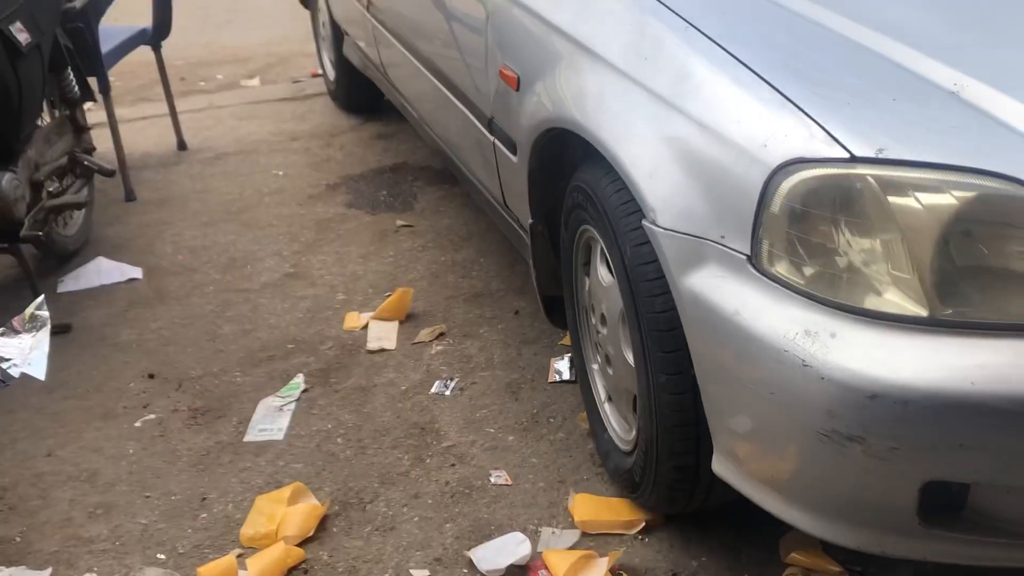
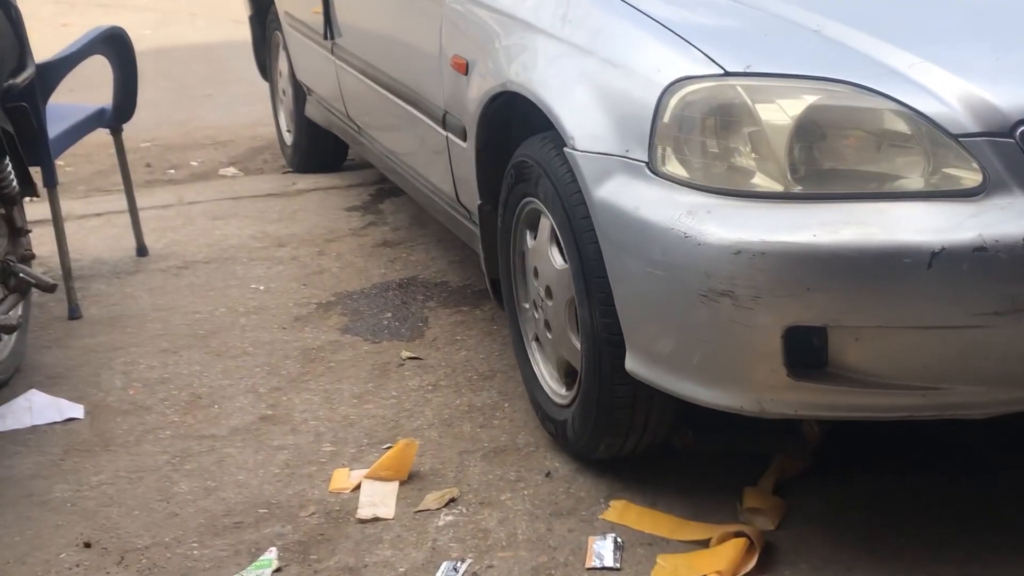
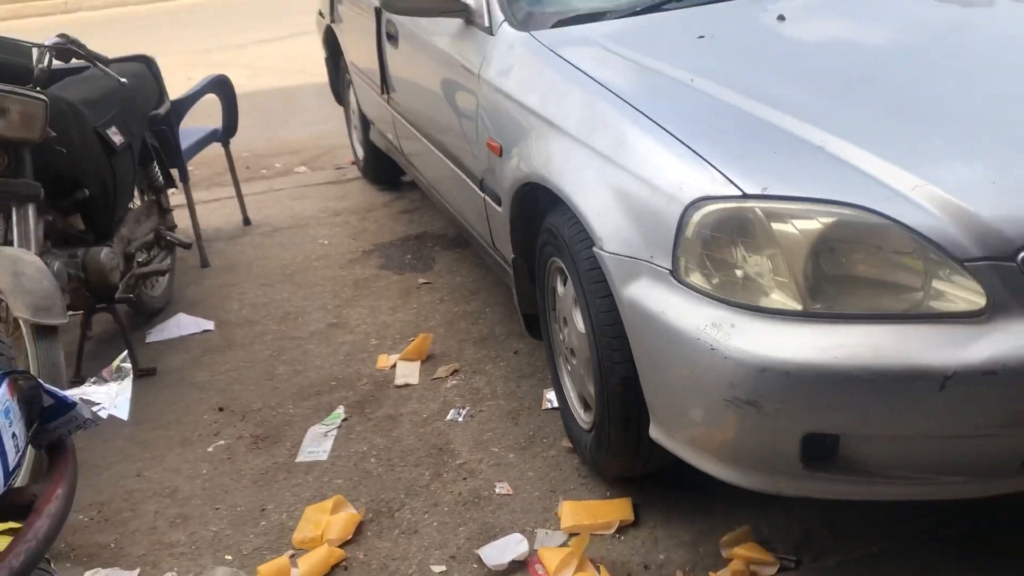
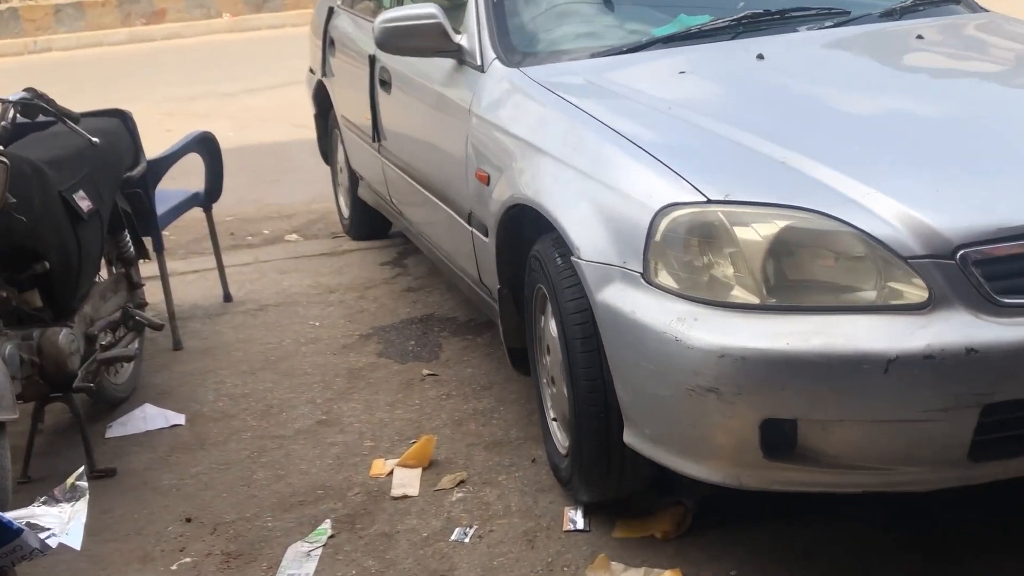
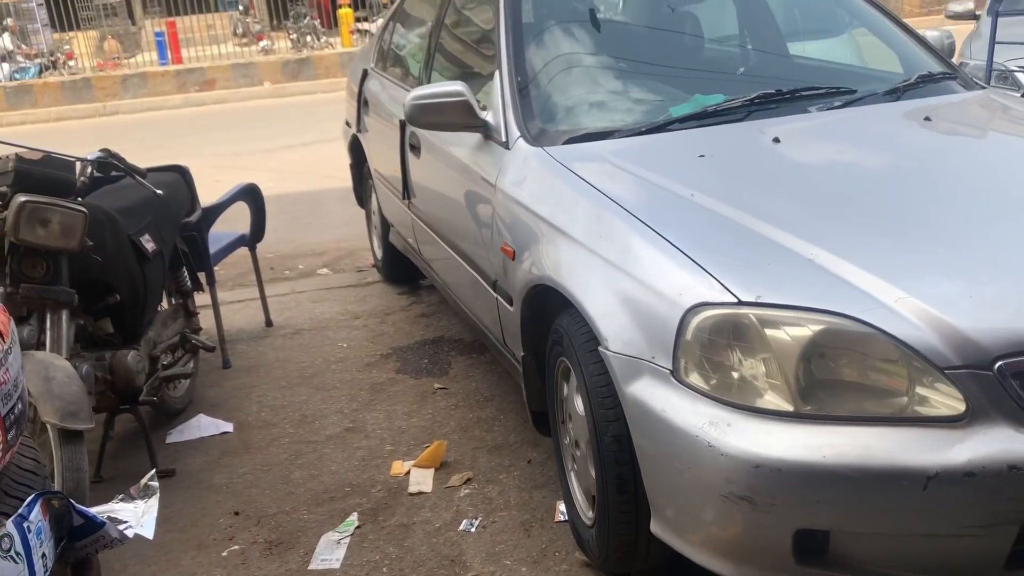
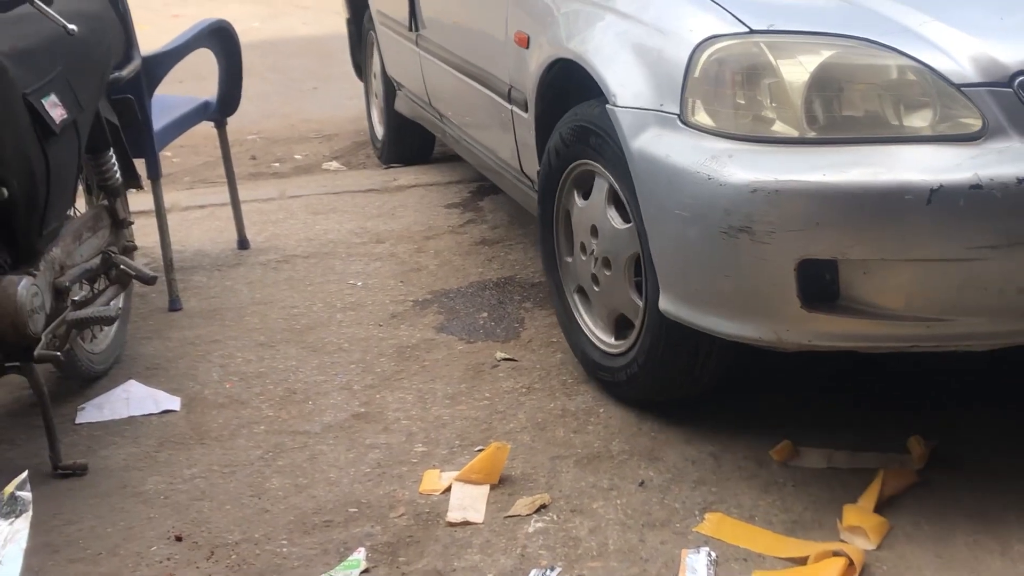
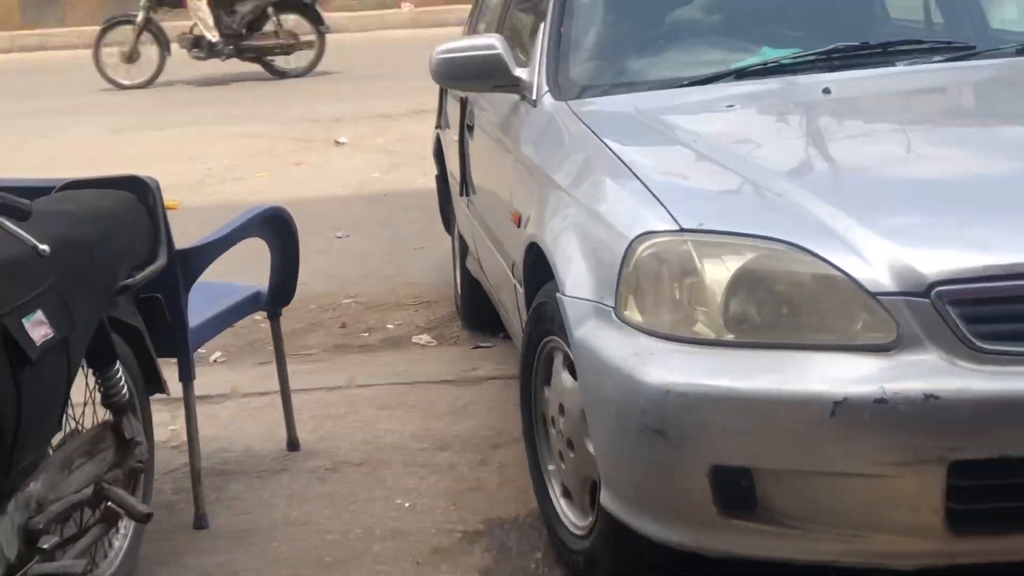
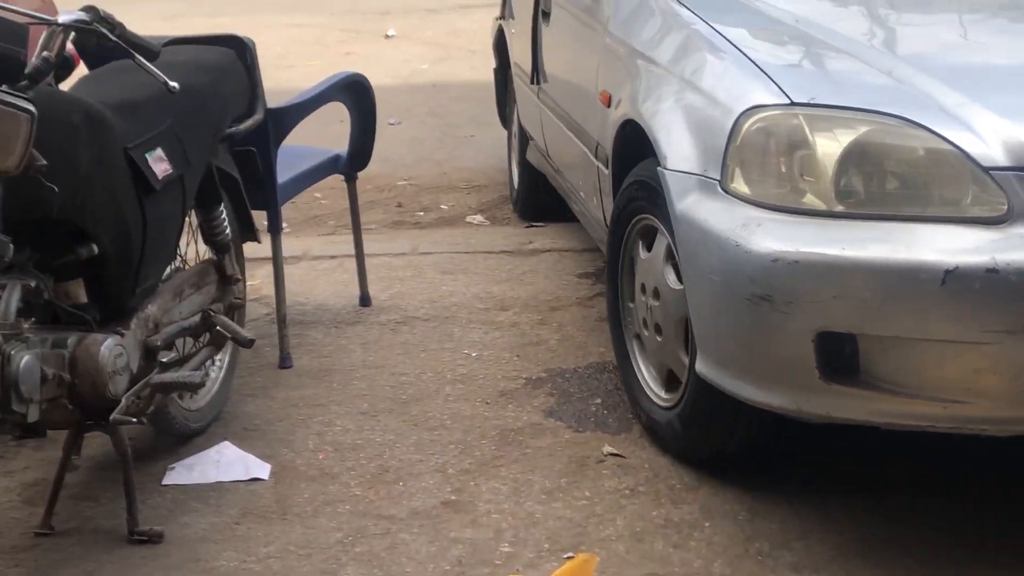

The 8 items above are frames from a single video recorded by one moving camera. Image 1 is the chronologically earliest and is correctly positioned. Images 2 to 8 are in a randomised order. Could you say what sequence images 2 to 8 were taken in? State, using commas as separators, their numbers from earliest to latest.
3, 5, 4, 2, 6, 8, 7
